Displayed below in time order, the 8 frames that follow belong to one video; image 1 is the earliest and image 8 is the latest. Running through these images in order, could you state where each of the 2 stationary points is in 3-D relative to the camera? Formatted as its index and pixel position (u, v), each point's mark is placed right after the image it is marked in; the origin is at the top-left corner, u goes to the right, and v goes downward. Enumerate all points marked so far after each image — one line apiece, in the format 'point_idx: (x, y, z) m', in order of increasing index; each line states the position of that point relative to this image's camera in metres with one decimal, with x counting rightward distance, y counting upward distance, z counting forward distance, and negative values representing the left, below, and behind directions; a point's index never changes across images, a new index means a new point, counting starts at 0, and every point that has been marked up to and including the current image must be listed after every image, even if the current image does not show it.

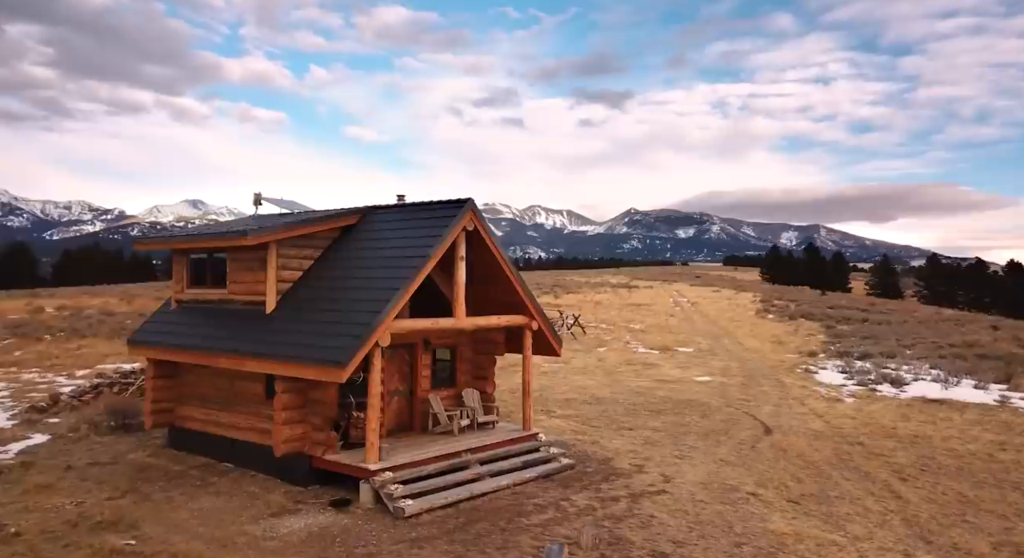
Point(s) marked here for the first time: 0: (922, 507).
0: (+6.4, -3.6, +11.5) m
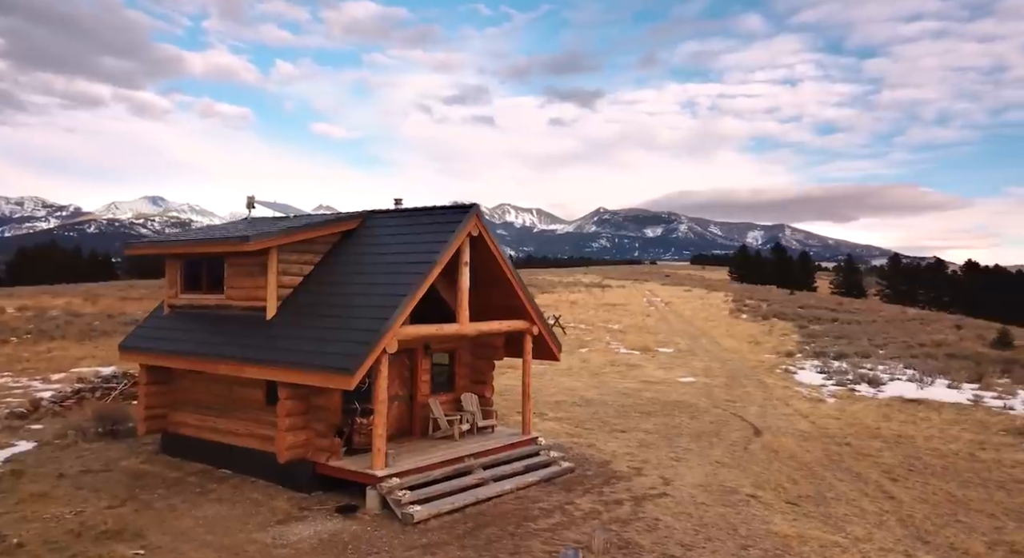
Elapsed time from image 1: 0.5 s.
0: (+6.5, -3.7, +11.8) m
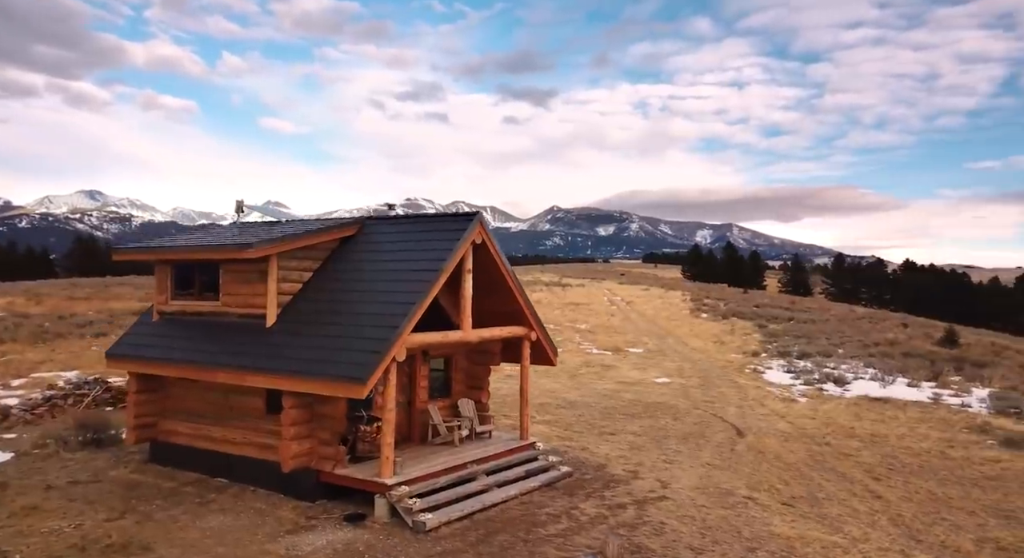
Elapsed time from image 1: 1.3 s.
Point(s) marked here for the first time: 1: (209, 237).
0: (+6.5, -3.8, +12.2) m
1: (-5.2, +0.7, +12.8) m
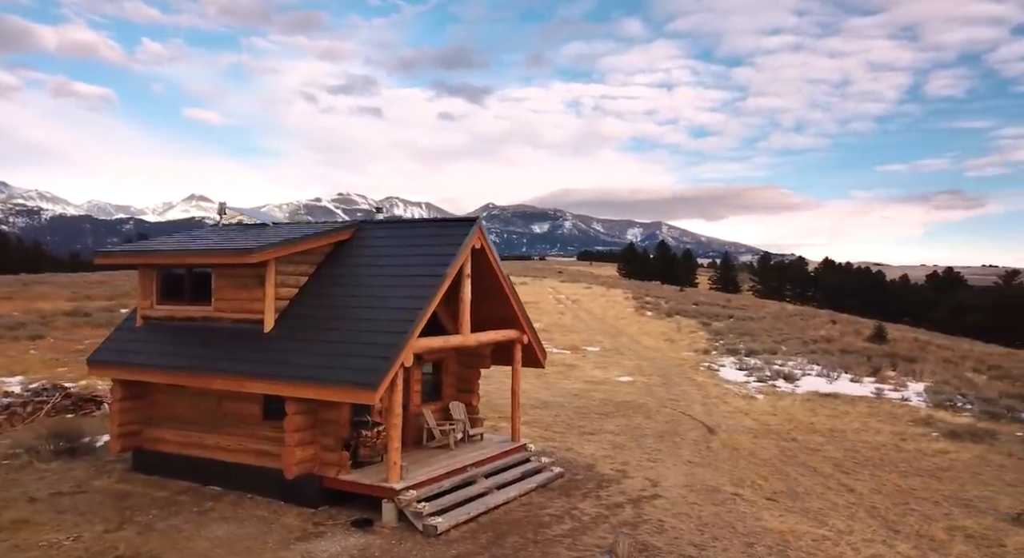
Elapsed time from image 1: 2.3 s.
0: (+6.4, -3.9, +13.0) m
1: (-5.3, +0.6, +12.5) m
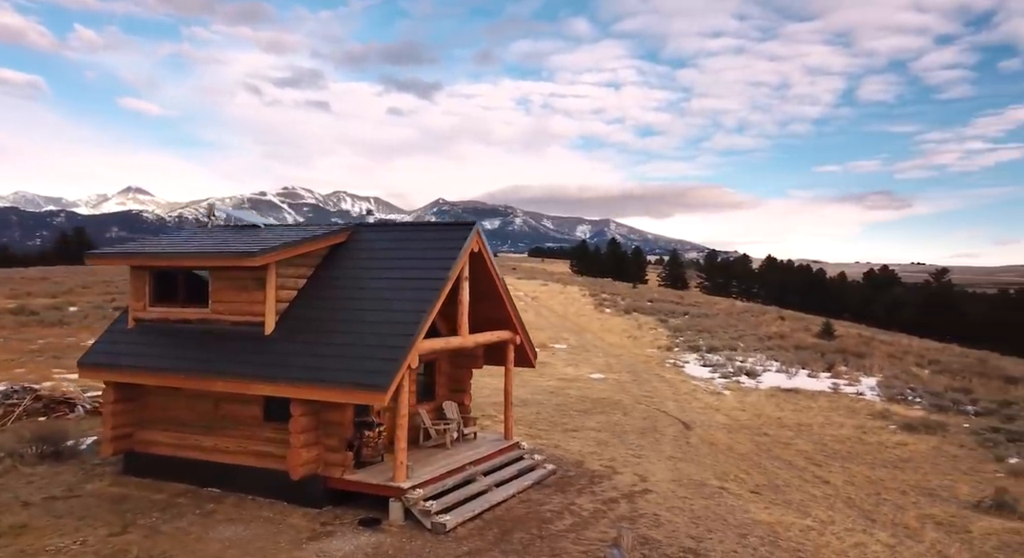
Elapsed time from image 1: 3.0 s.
0: (+6.2, -3.9, +13.7) m
1: (-5.4, +0.6, +12.4) m
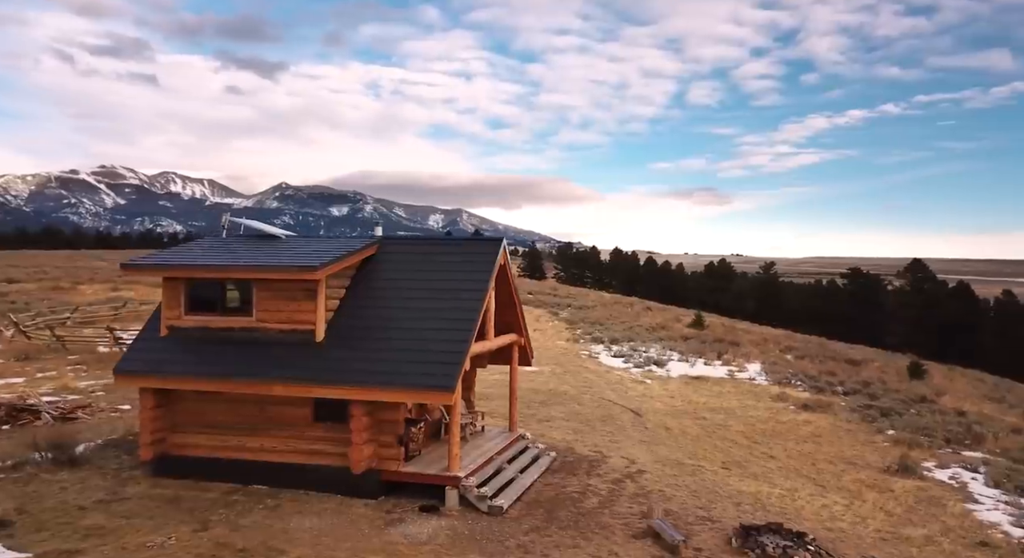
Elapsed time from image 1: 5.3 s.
0: (+6.2, -4.1, +16.3) m
1: (-5.0, +0.5, +12.9) m
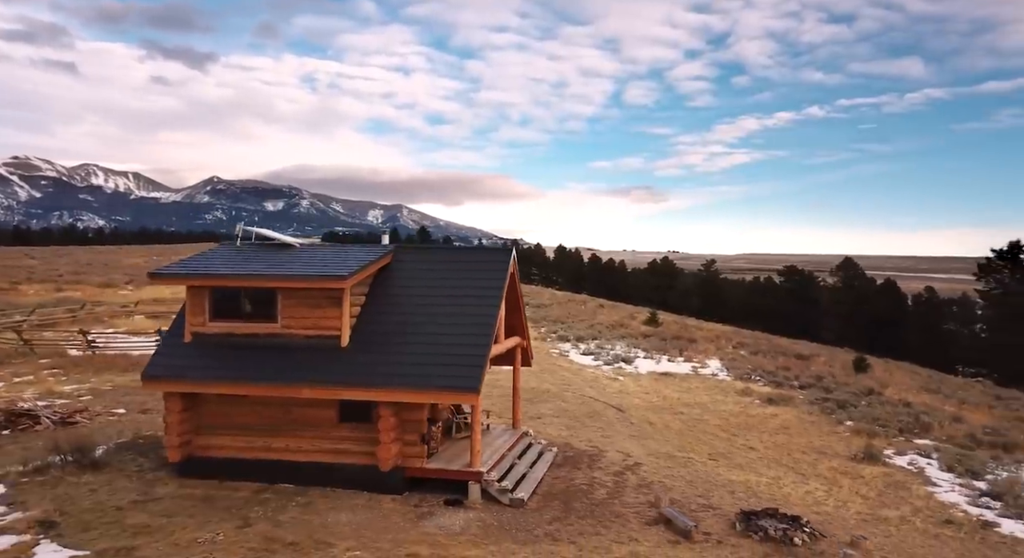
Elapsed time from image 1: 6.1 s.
0: (+6.1, -4.1, +17.5) m
1: (-4.8, +0.3, +13.3) m
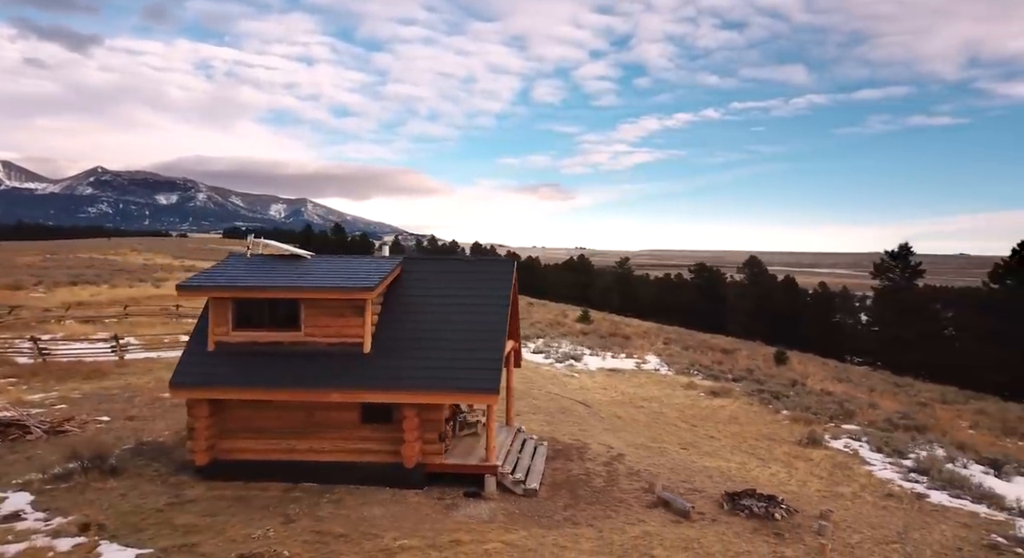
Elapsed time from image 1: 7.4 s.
0: (+5.7, -4.3, +19.4) m
1: (-4.7, +0.1, +14.0) m
